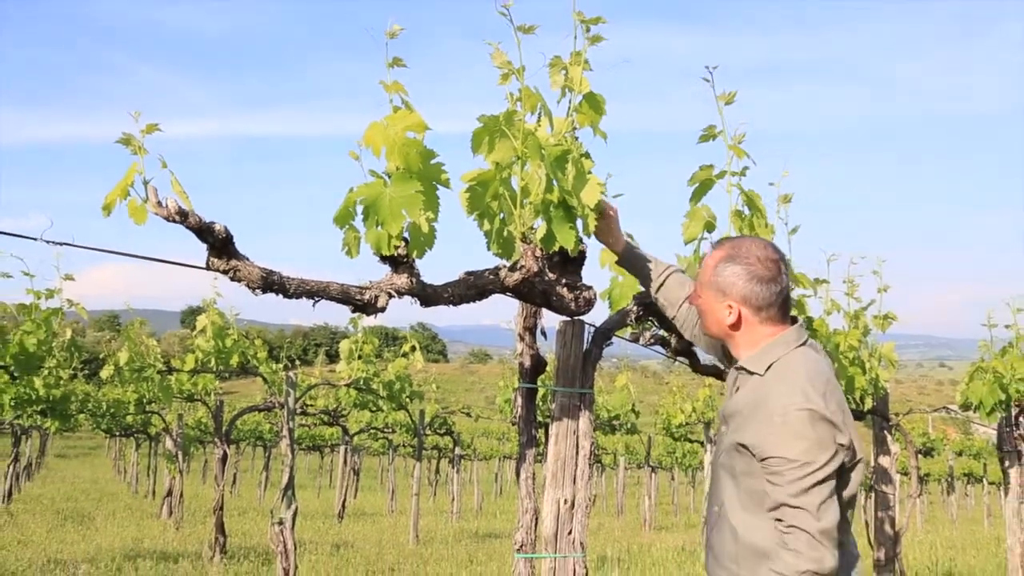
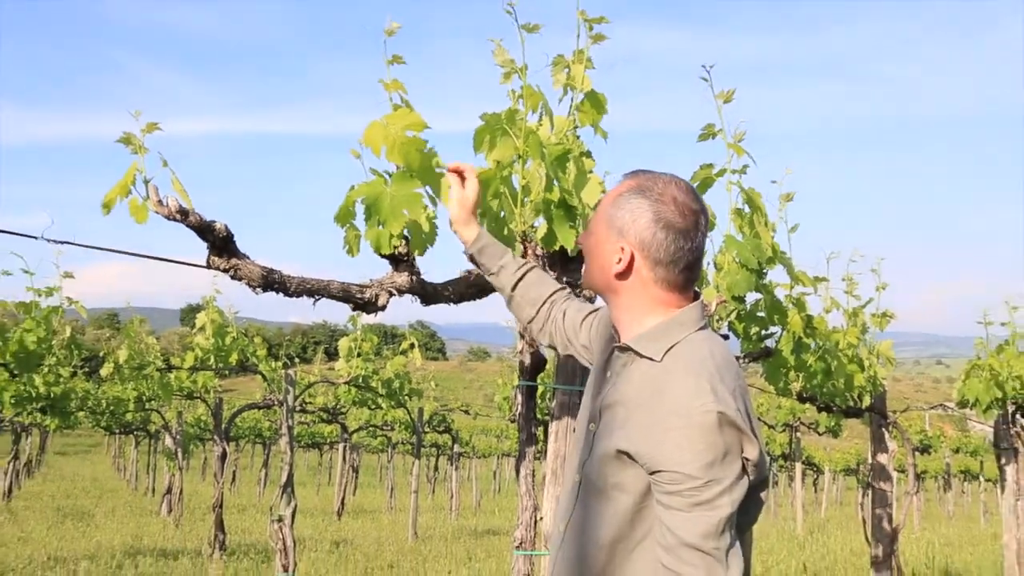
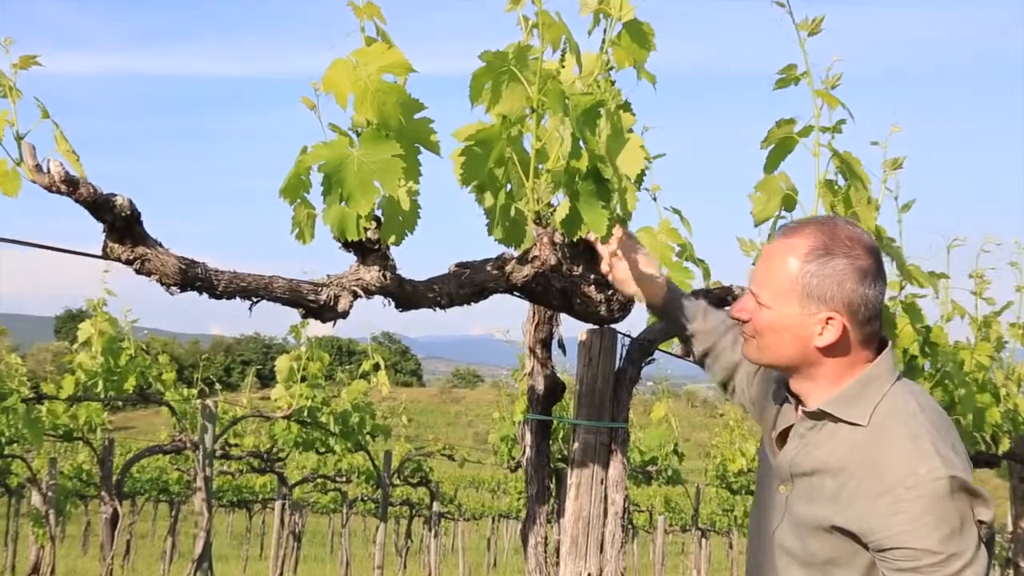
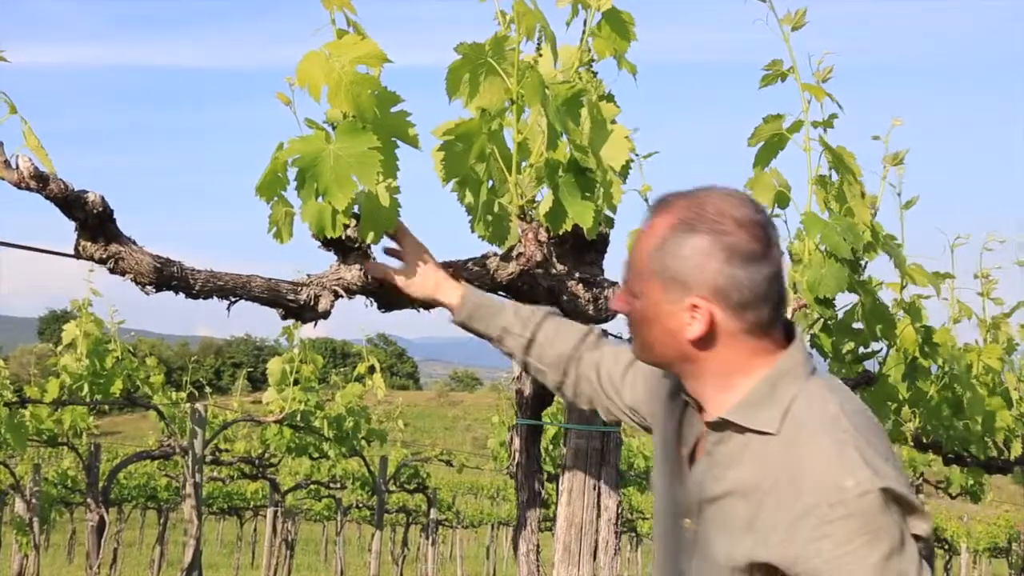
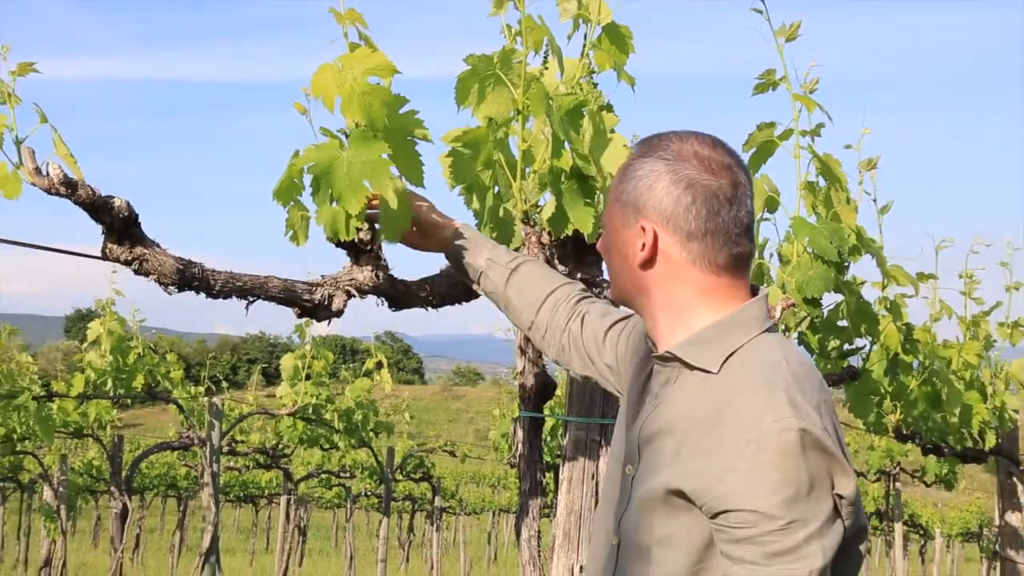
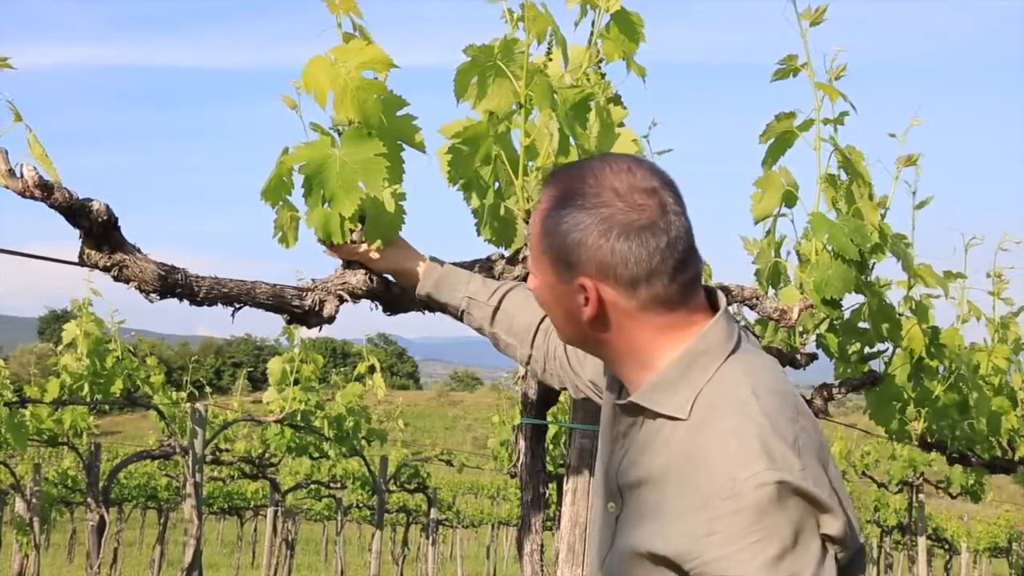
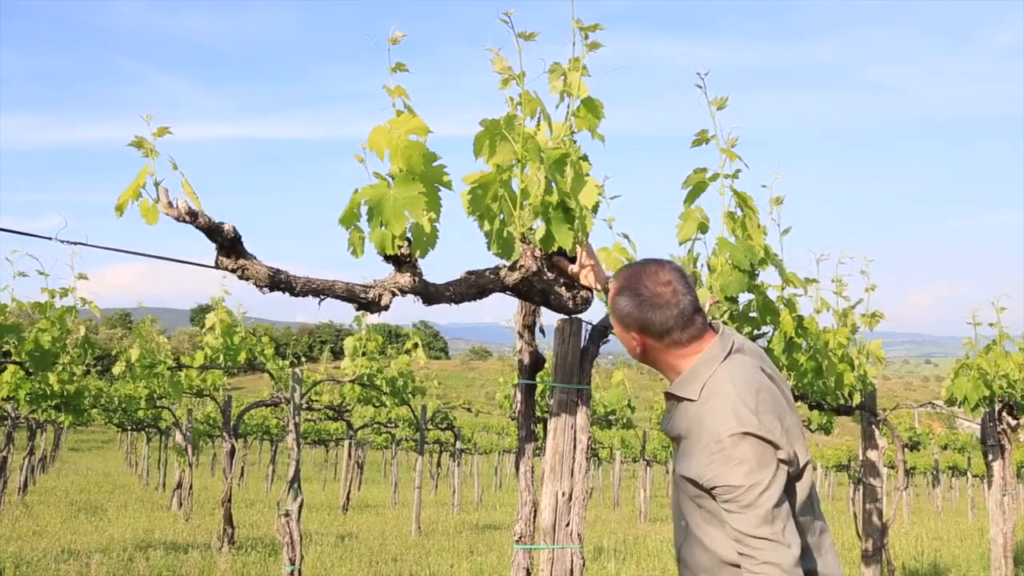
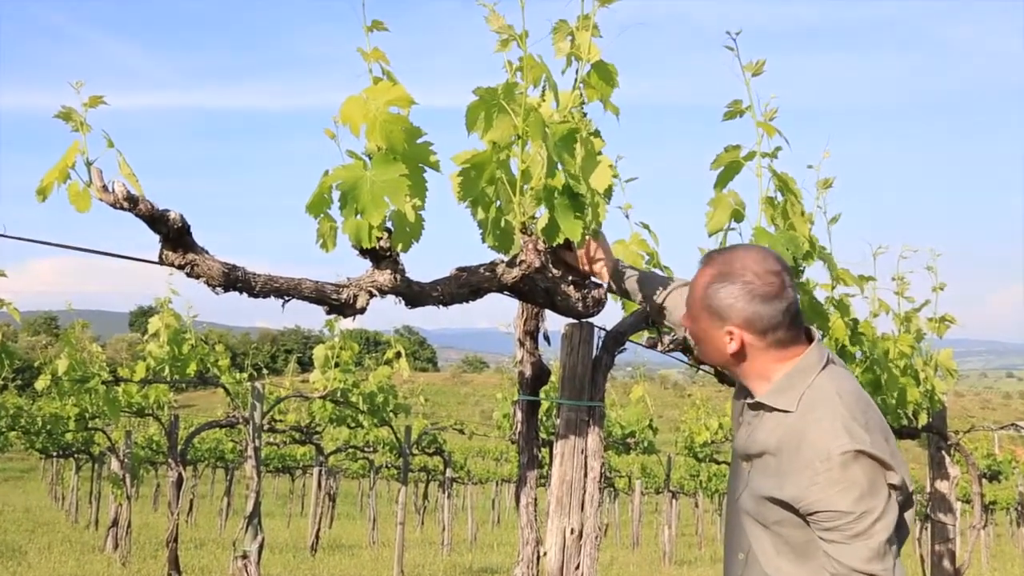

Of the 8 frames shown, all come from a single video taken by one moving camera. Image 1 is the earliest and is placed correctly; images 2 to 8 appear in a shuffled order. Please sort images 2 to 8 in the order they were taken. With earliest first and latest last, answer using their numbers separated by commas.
7, 8, 3, 4, 6, 5, 2
